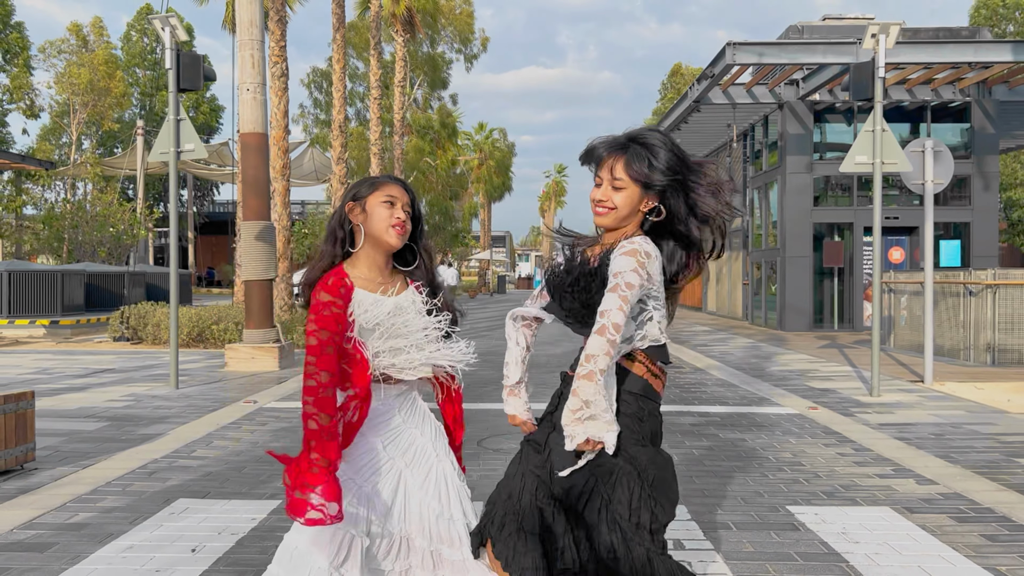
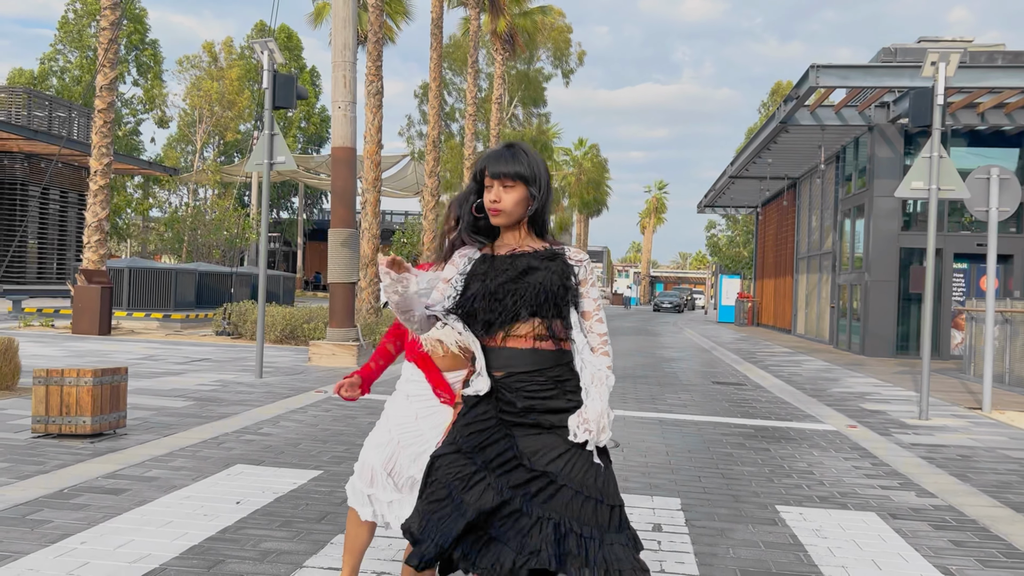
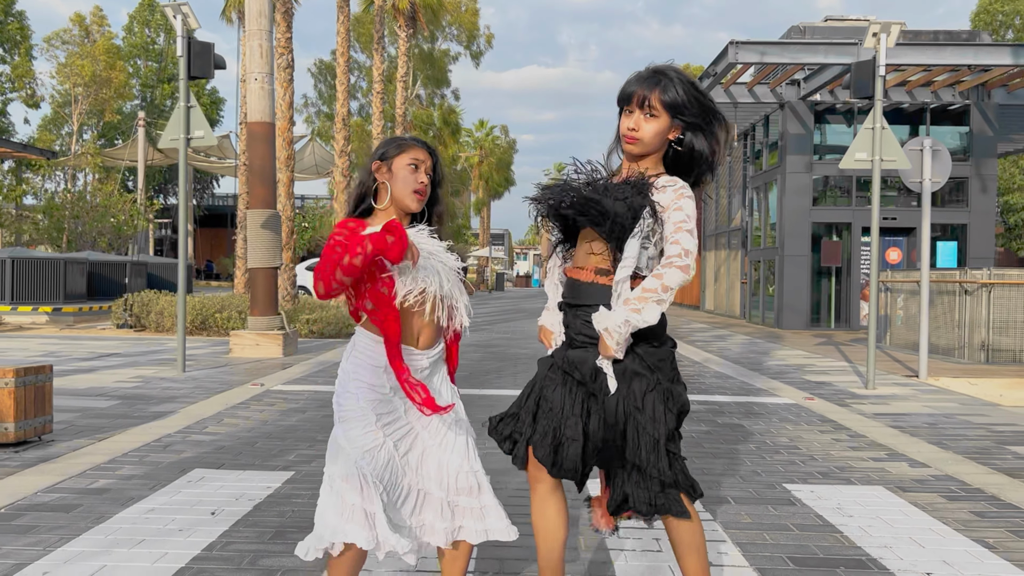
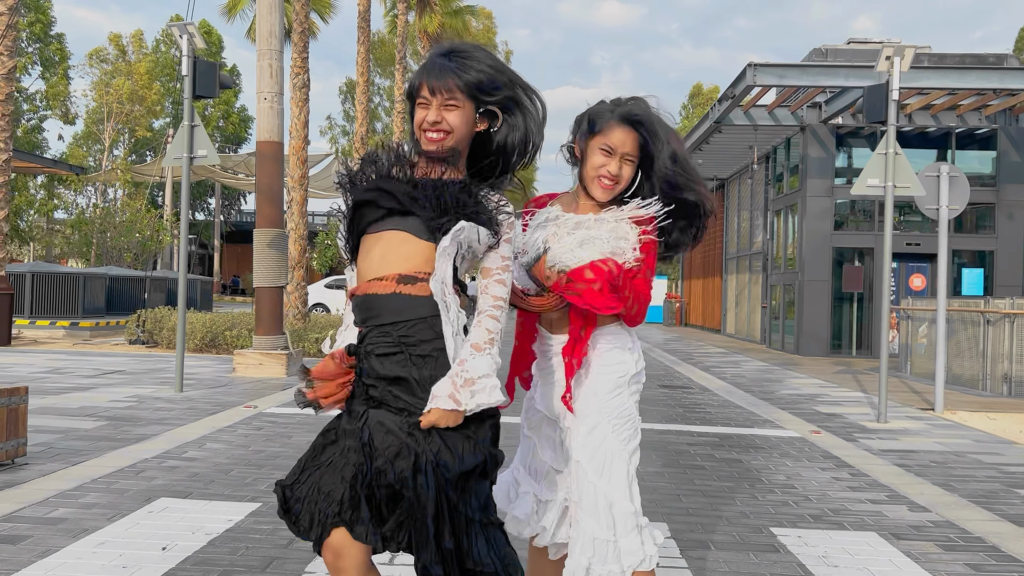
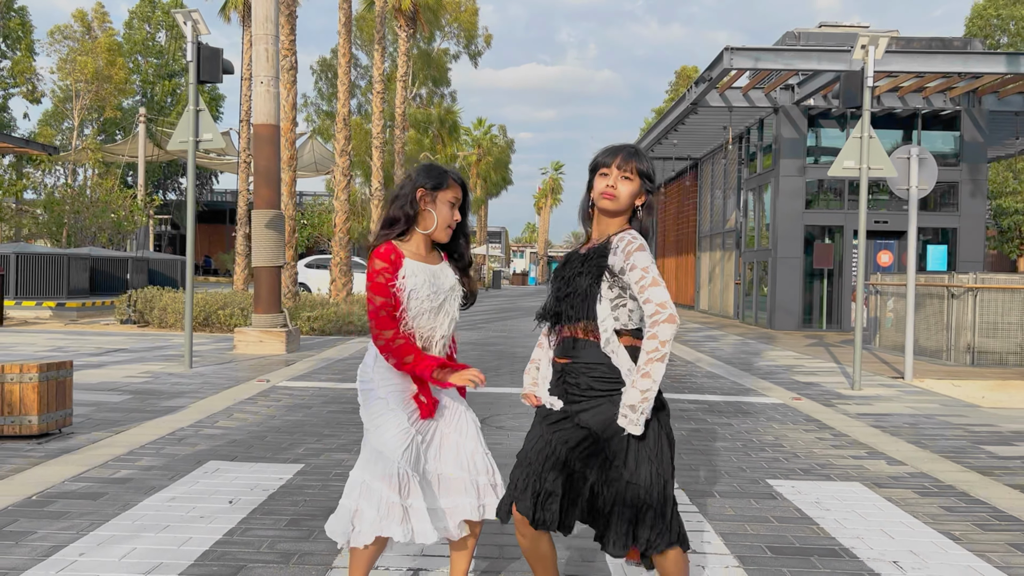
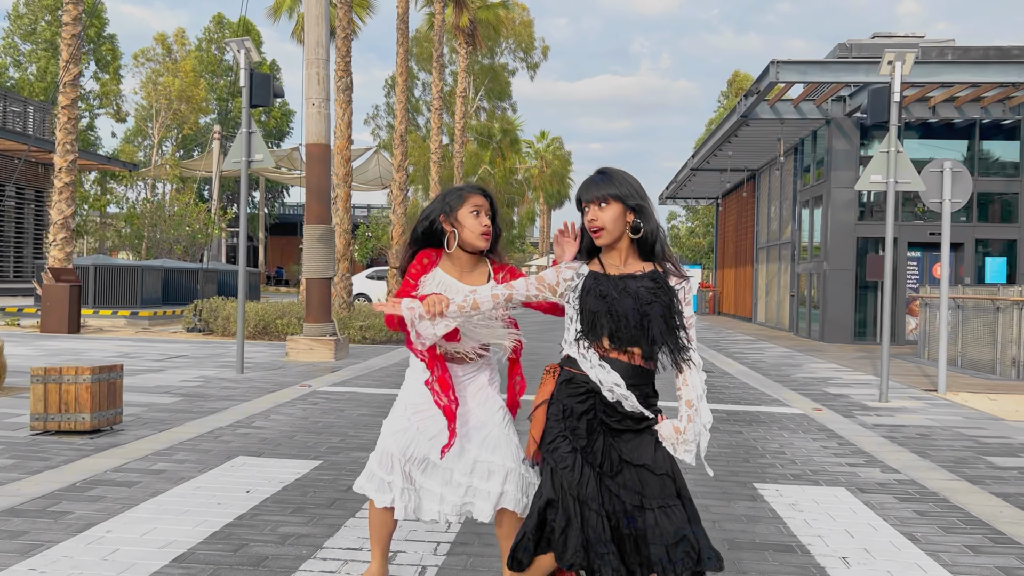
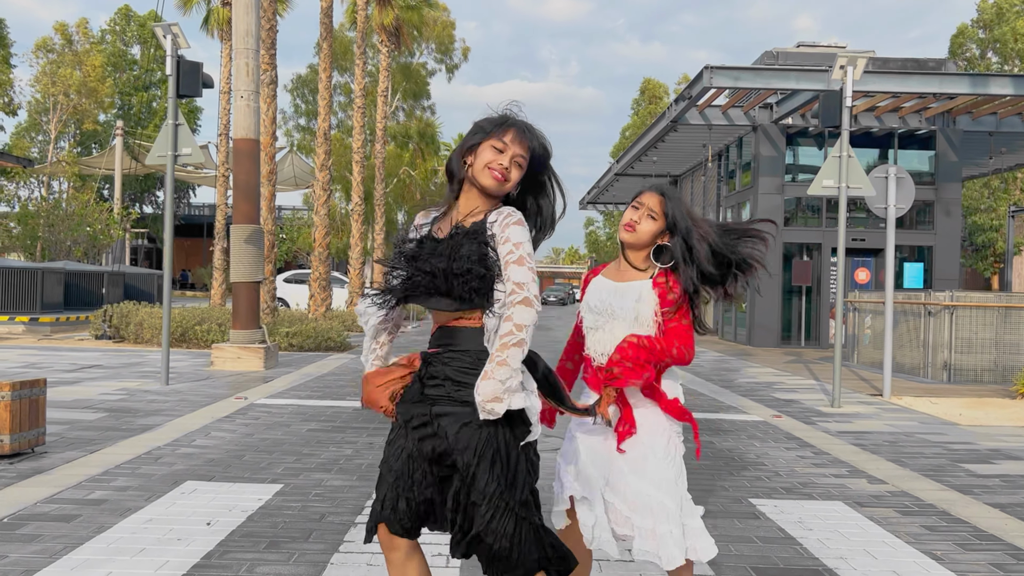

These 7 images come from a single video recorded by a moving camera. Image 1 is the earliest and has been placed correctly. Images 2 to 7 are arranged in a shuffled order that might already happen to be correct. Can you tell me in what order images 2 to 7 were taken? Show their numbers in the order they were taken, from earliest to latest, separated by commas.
3, 5, 7, 4, 2, 6
